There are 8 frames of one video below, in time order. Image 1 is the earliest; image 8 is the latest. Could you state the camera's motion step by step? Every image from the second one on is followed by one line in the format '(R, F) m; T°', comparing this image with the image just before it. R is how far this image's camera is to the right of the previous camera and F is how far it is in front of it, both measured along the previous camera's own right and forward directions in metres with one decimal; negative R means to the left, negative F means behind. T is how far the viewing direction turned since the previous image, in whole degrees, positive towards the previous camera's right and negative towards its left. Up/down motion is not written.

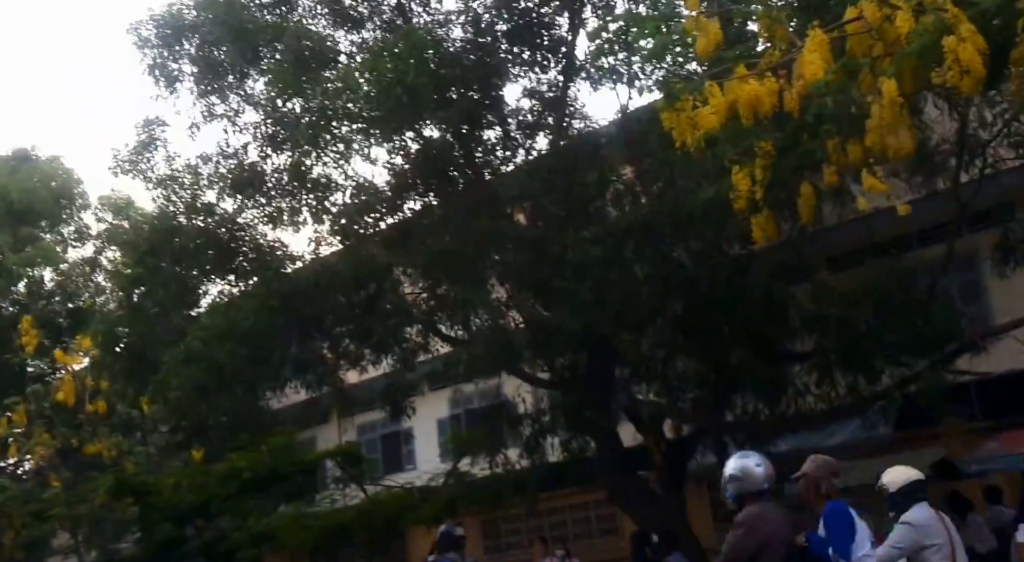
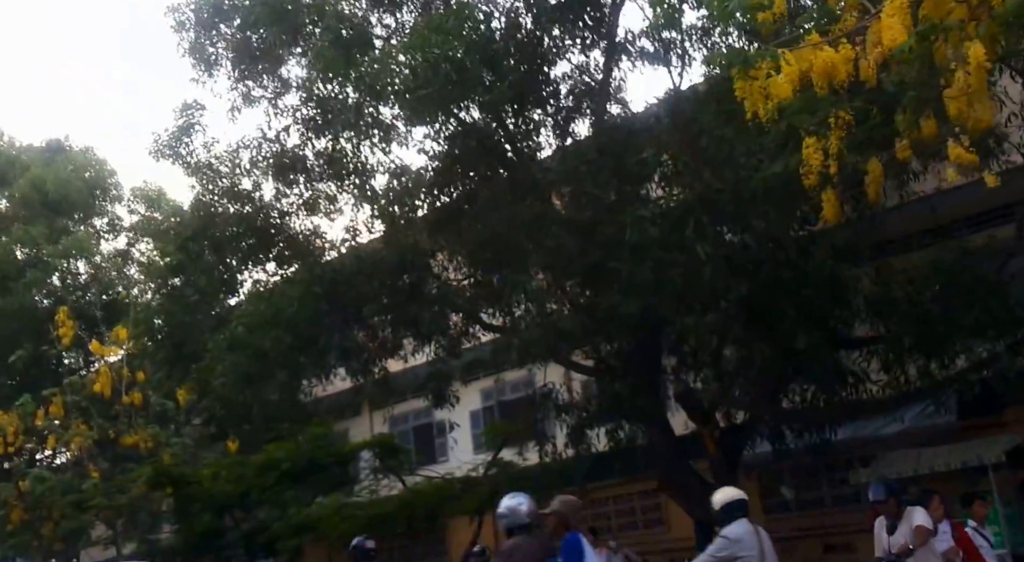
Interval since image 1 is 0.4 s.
(-0.2, +0.2) m; -1°
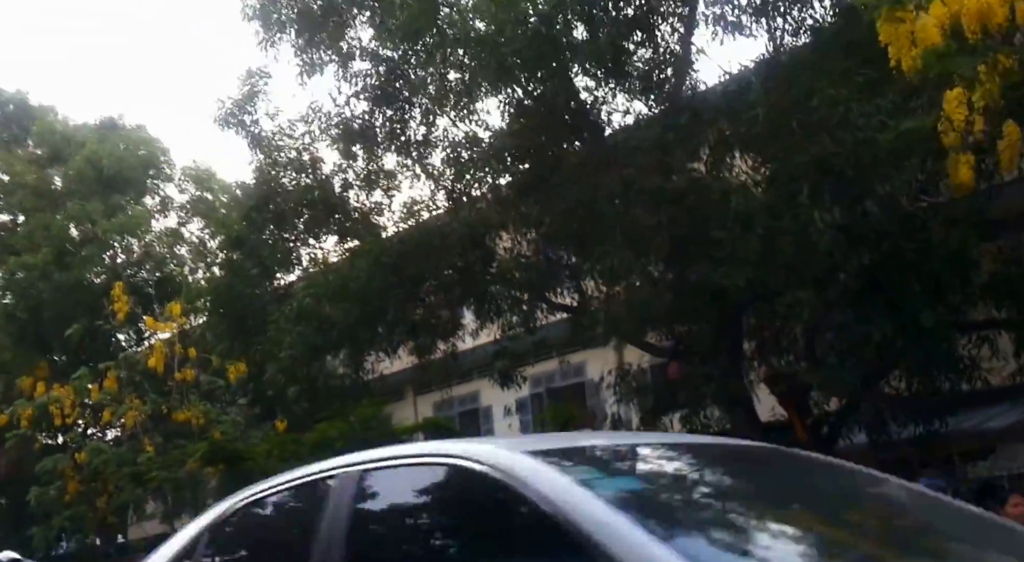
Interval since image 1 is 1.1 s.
(-0.3, +0.4) m; -2°
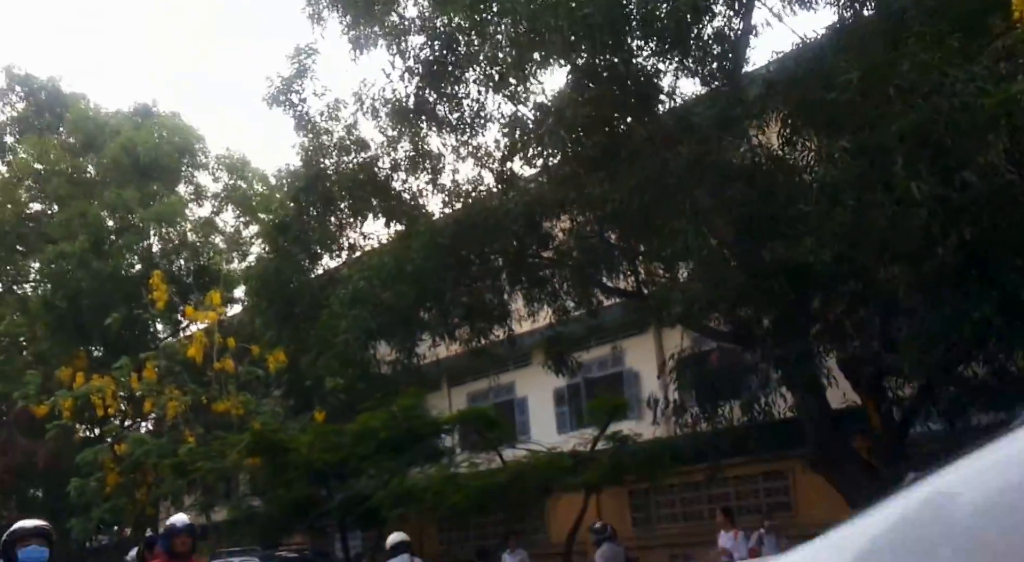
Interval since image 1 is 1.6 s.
(-0.3, +0.3) m; -1°
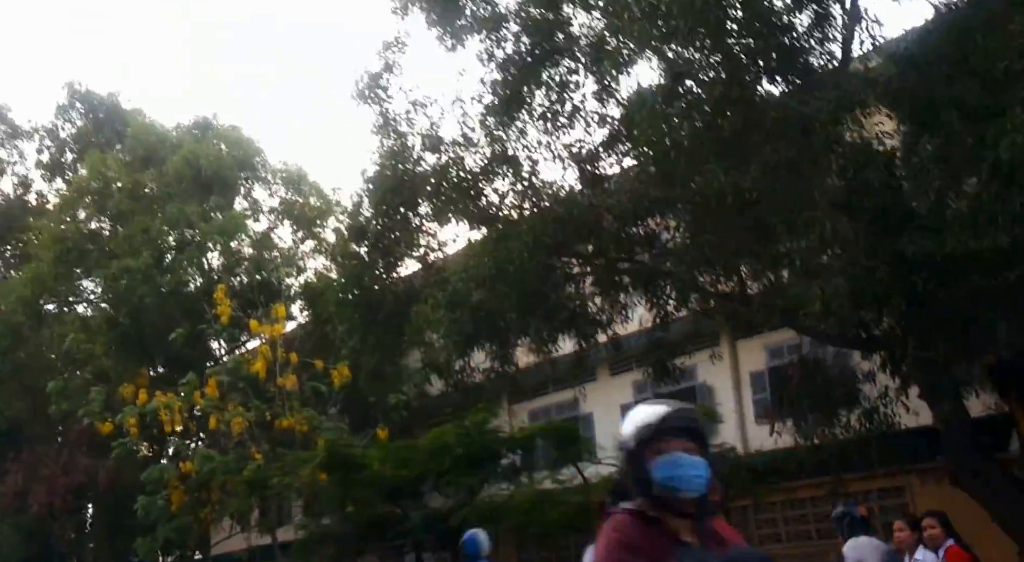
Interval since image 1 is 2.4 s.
(-0.5, +0.5) m; -2°
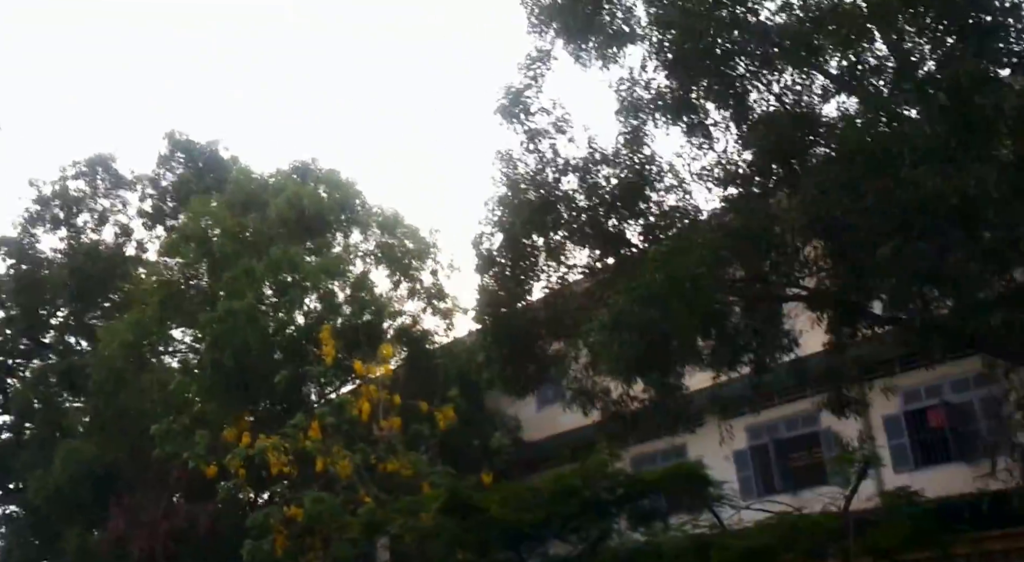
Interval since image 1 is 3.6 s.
(-0.7, +0.6) m; -4°
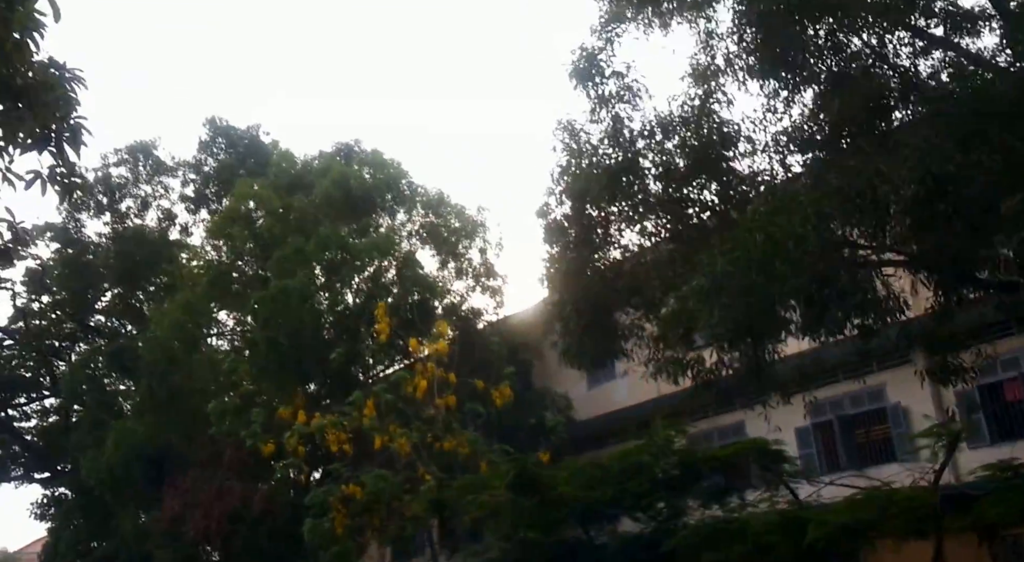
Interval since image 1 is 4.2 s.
(-0.4, +0.3) m; -2°
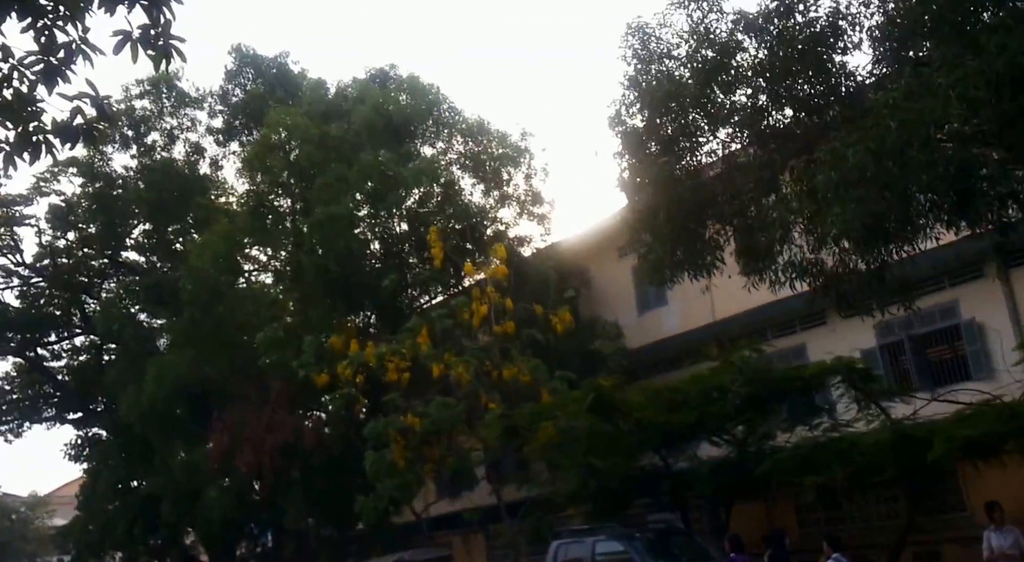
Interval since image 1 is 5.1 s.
(-0.7, +0.7) m; -1°
